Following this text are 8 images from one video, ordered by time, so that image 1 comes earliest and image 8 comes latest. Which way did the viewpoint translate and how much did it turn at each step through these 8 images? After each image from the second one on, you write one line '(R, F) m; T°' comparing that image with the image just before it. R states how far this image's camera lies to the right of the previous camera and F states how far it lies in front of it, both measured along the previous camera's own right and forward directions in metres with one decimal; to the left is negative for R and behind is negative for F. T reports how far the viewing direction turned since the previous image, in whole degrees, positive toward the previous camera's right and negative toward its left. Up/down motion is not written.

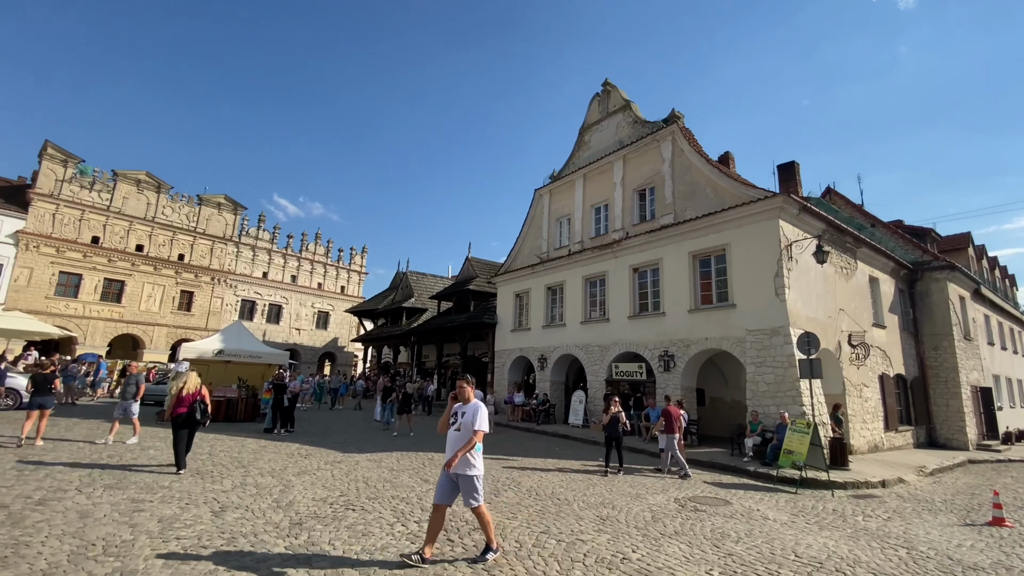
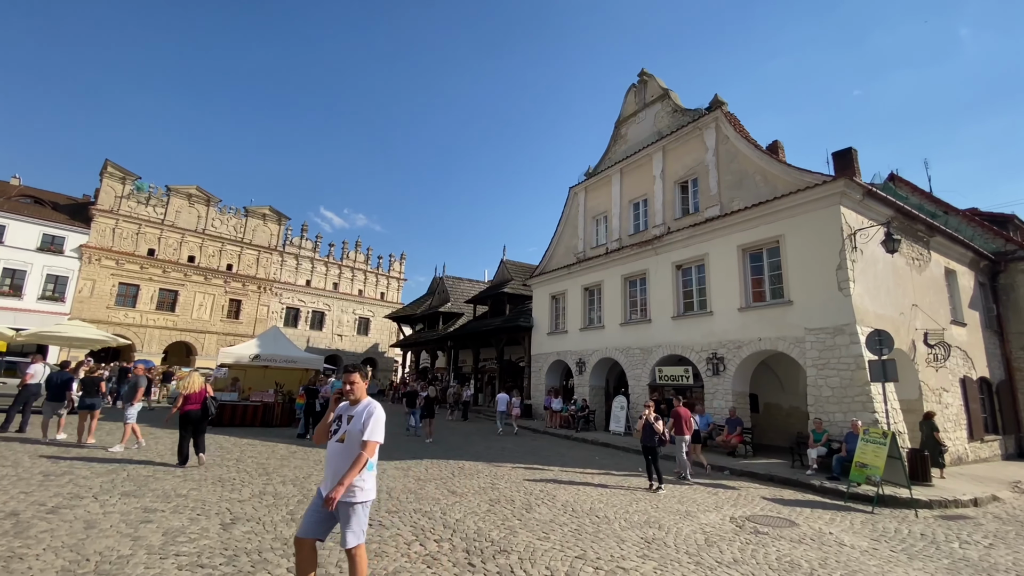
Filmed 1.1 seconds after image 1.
(+0.1, +0.6) m; -5°
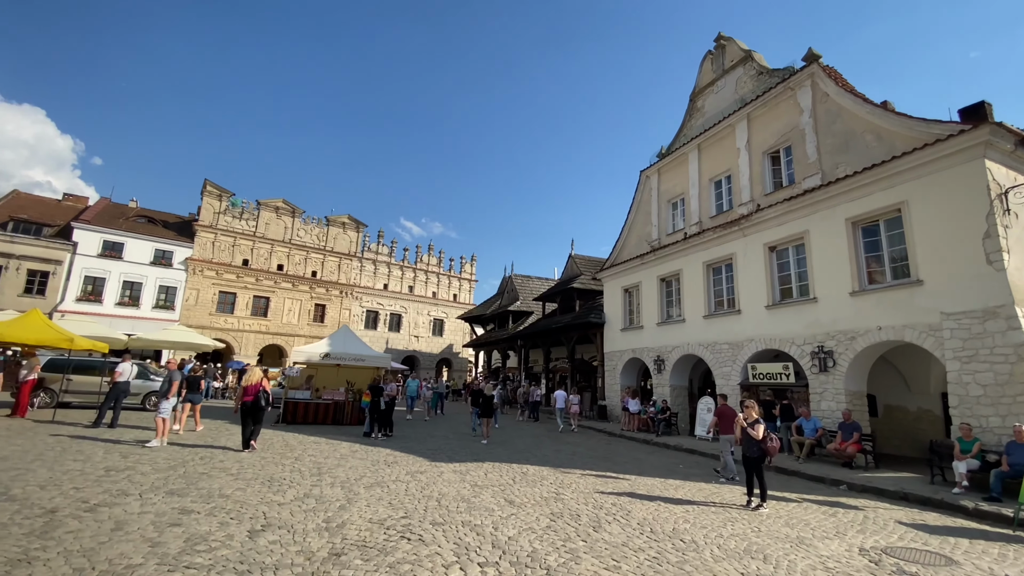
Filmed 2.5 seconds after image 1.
(+0.2, +0.9) m; -9°
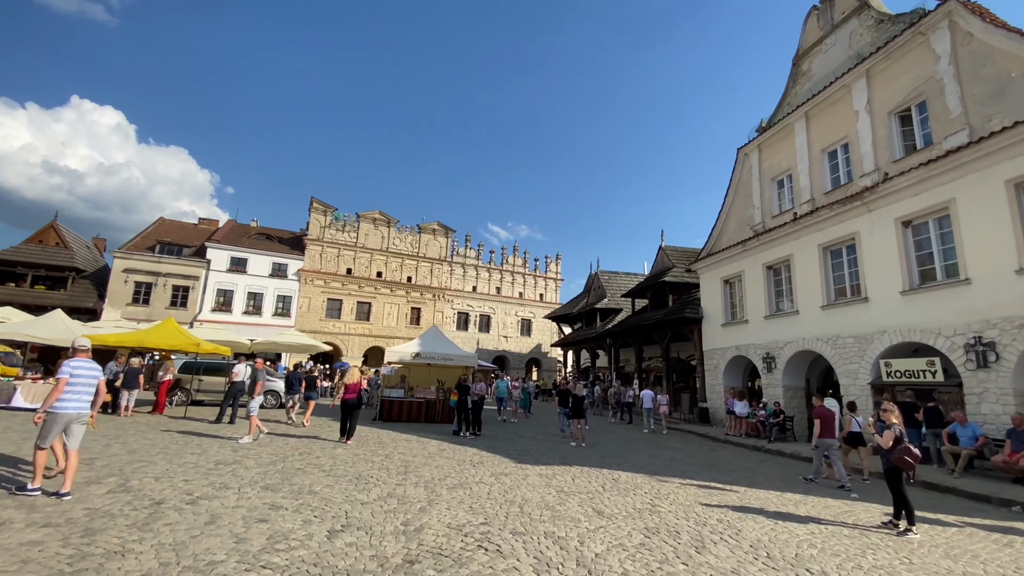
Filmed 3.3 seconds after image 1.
(+0.1, +0.5) m; -11°
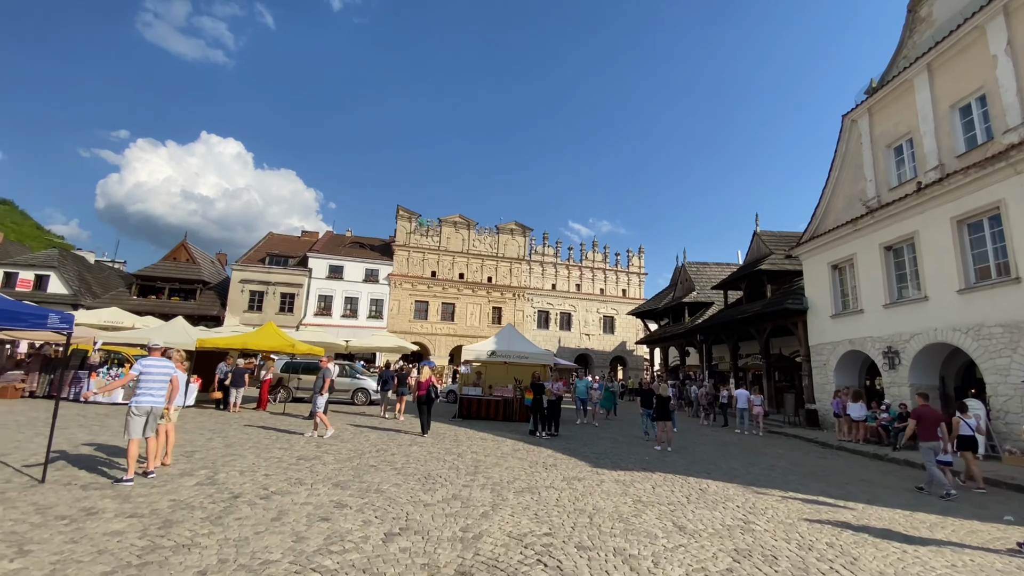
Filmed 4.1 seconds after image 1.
(+0.3, +0.4) m; -10°
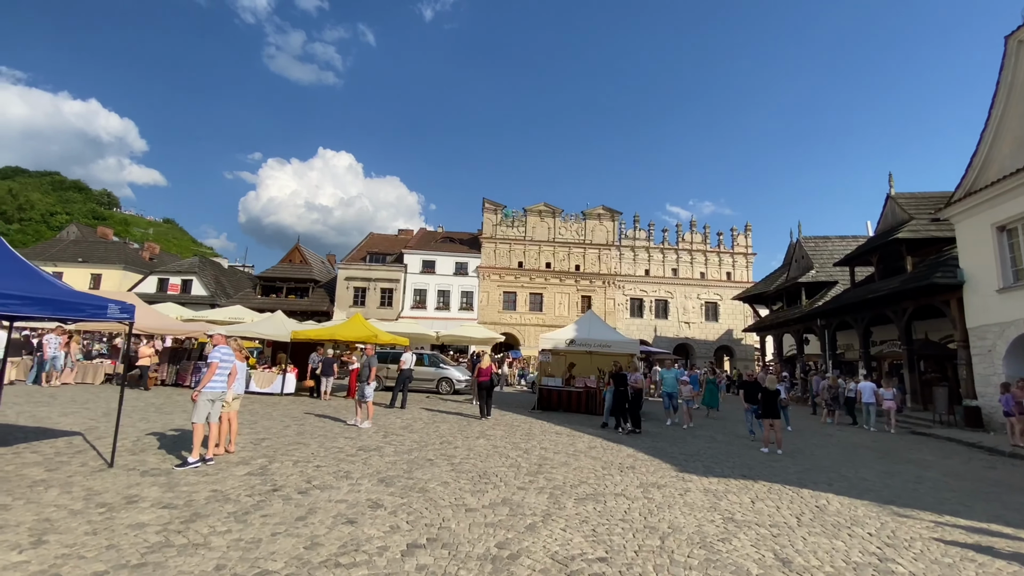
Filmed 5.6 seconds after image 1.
(+0.5, +0.9) m; -11°
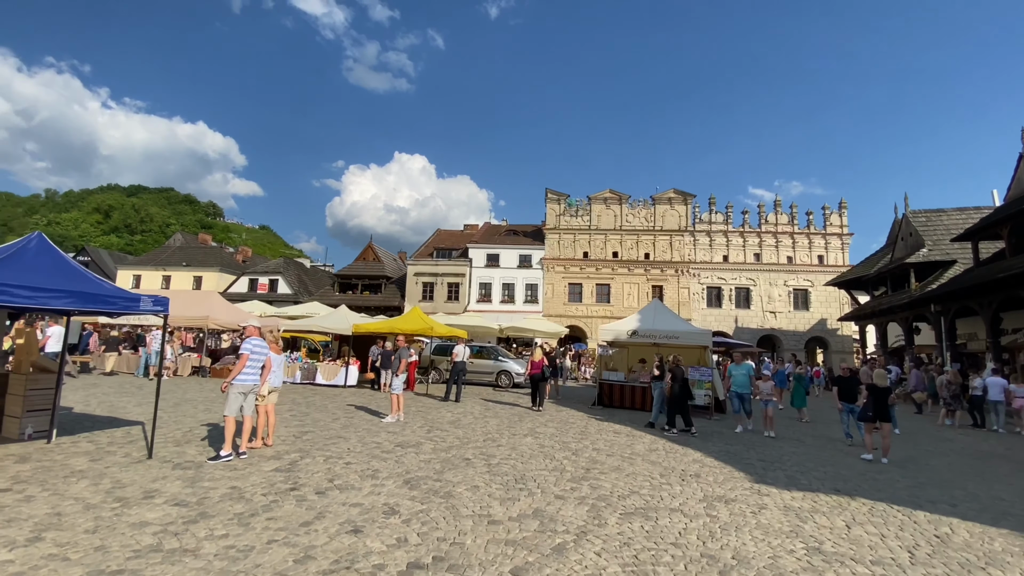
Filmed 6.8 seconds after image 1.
(+0.4, +0.7) m; -9°
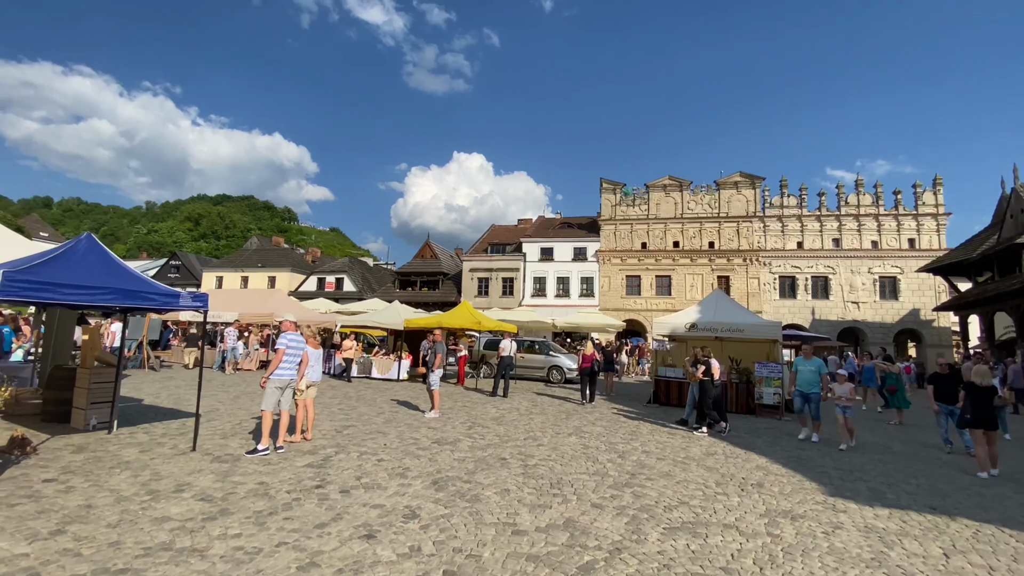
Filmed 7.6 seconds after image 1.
(+0.3, +0.4) m; -7°
